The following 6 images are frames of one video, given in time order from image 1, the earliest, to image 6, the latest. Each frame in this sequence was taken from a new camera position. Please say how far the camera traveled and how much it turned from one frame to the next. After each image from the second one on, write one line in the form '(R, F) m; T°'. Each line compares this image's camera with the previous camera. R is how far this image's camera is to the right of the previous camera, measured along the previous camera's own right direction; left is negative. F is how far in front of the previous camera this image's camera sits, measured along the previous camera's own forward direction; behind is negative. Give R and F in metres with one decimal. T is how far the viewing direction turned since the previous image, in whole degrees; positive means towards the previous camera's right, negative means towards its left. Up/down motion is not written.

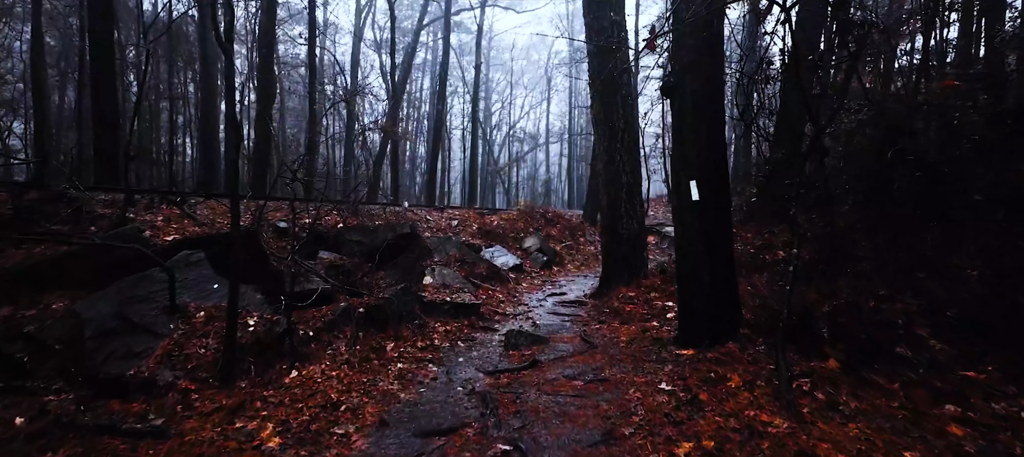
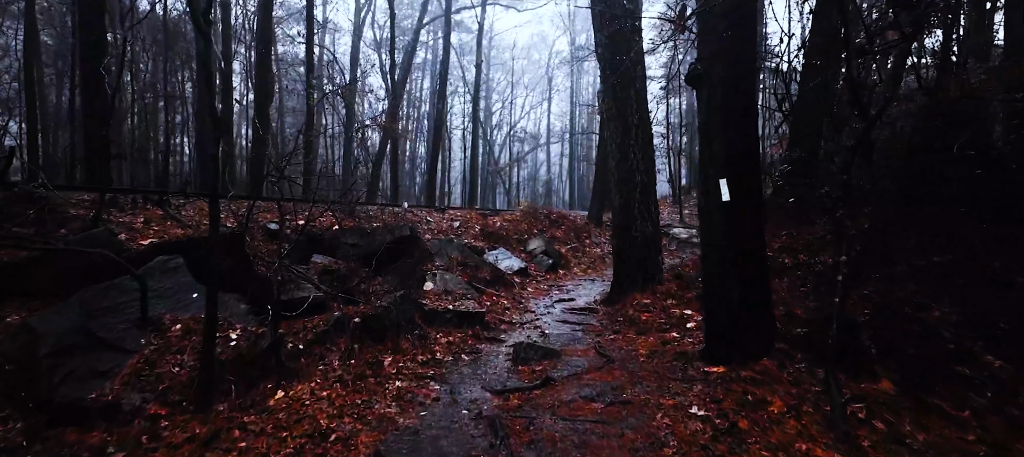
(-0.1, +0.6) m; 0°
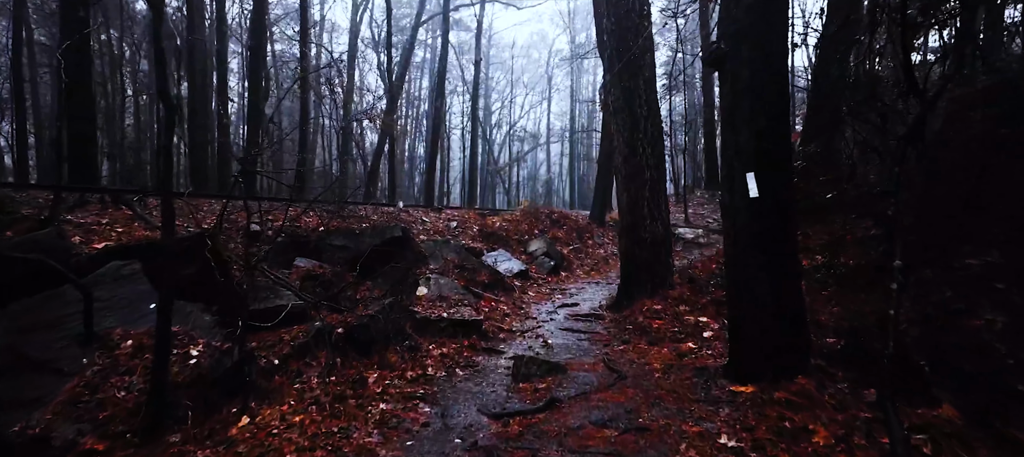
(0.0, +0.7) m; 0°
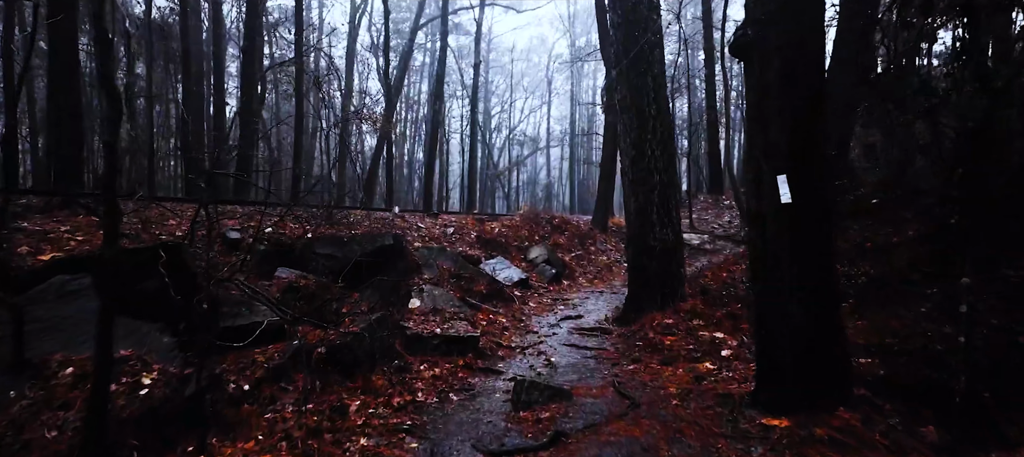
(0.0, +0.6) m; 0°
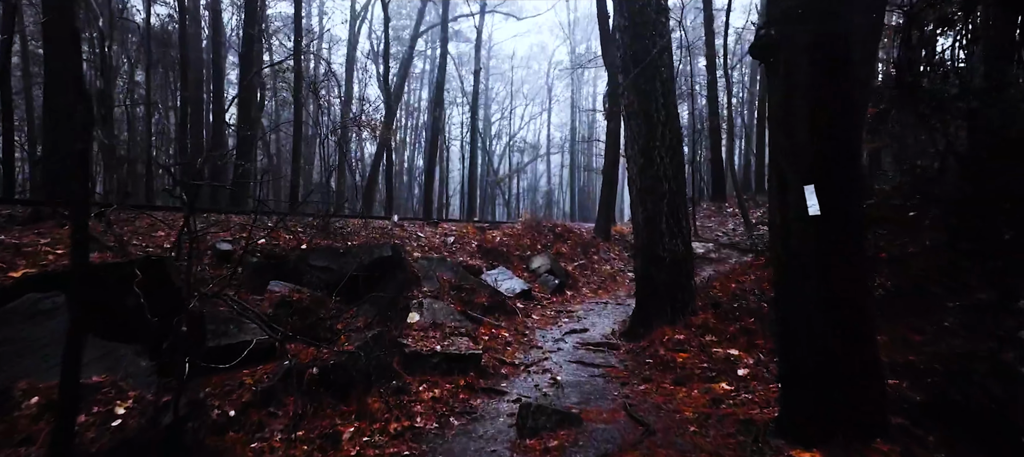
(0.0, +0.3) m; 0°
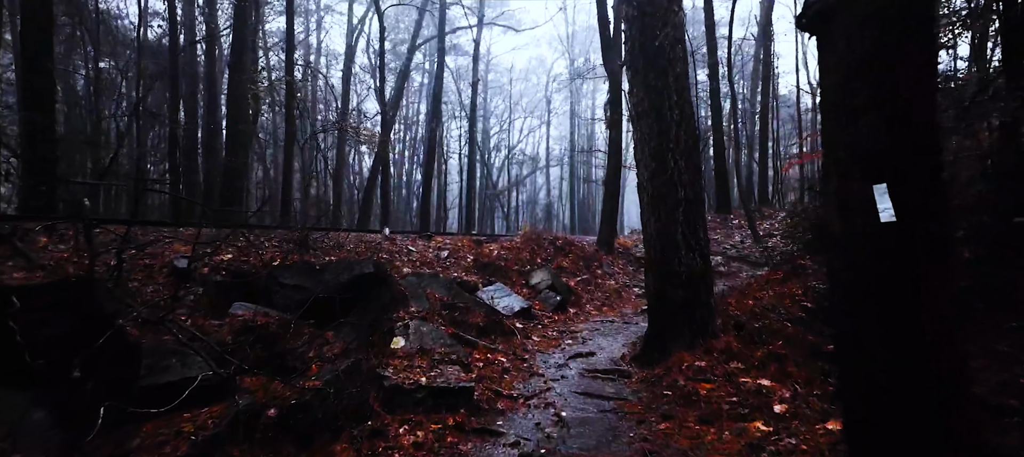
(0.0, +0.8) m; 0°
